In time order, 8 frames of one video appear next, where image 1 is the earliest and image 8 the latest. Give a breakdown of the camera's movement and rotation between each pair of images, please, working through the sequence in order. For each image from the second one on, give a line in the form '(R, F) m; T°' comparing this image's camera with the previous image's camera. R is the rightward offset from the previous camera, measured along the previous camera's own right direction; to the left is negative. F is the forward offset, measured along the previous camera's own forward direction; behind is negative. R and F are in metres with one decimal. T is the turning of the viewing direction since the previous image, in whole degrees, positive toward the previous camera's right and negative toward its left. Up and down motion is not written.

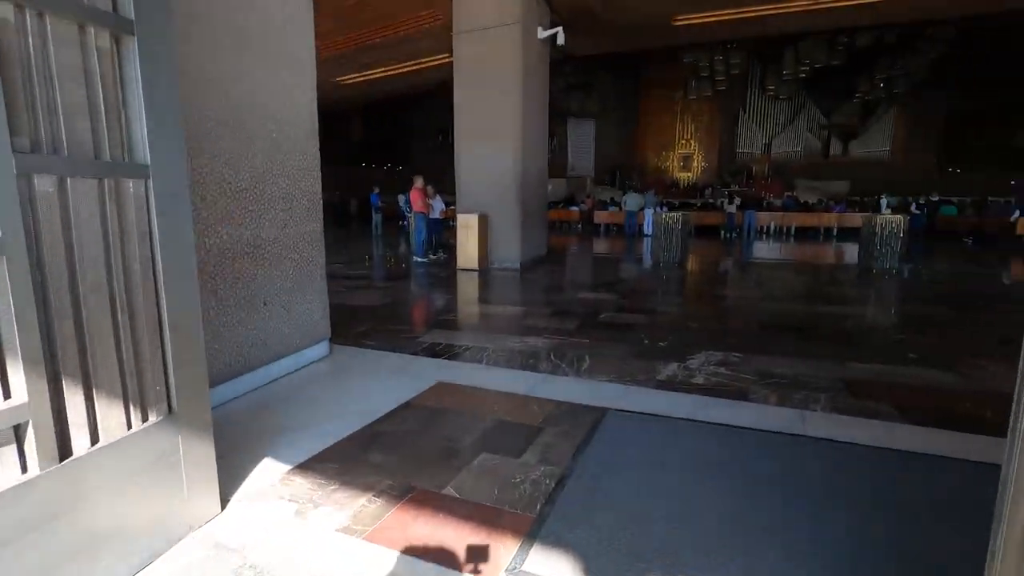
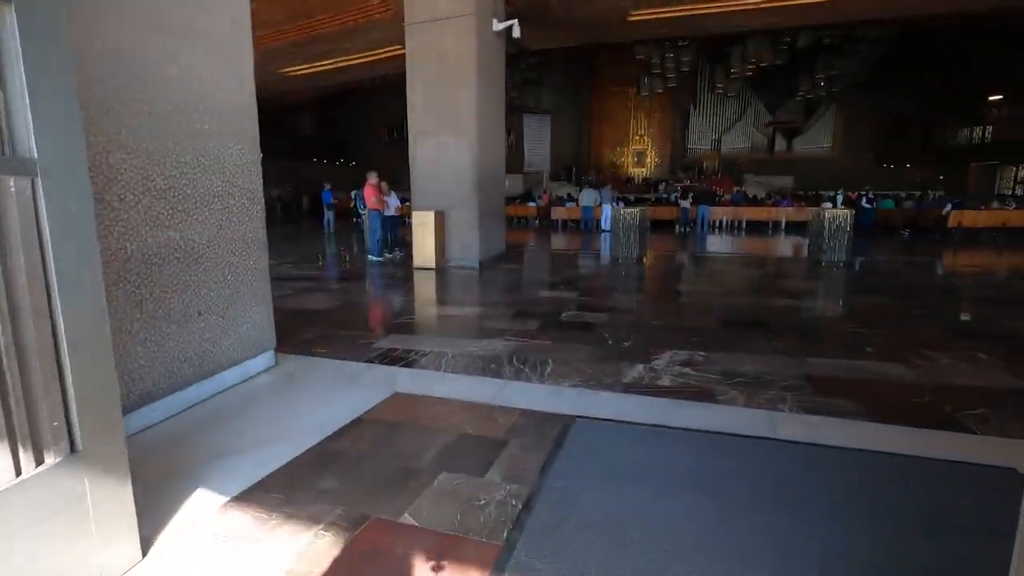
(0.0, +0.1) m; +4°
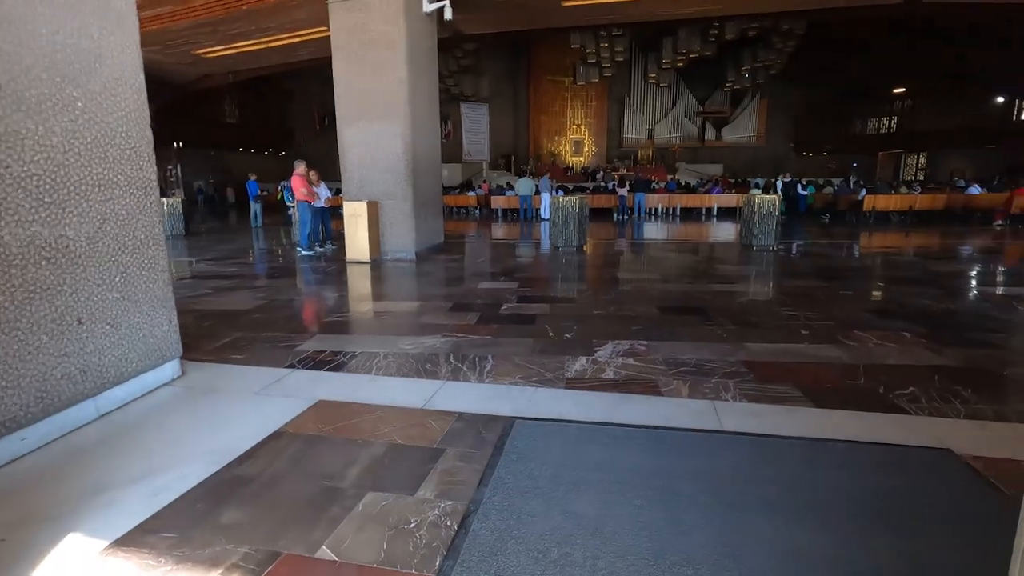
(0.0, +0.2) m; +6°
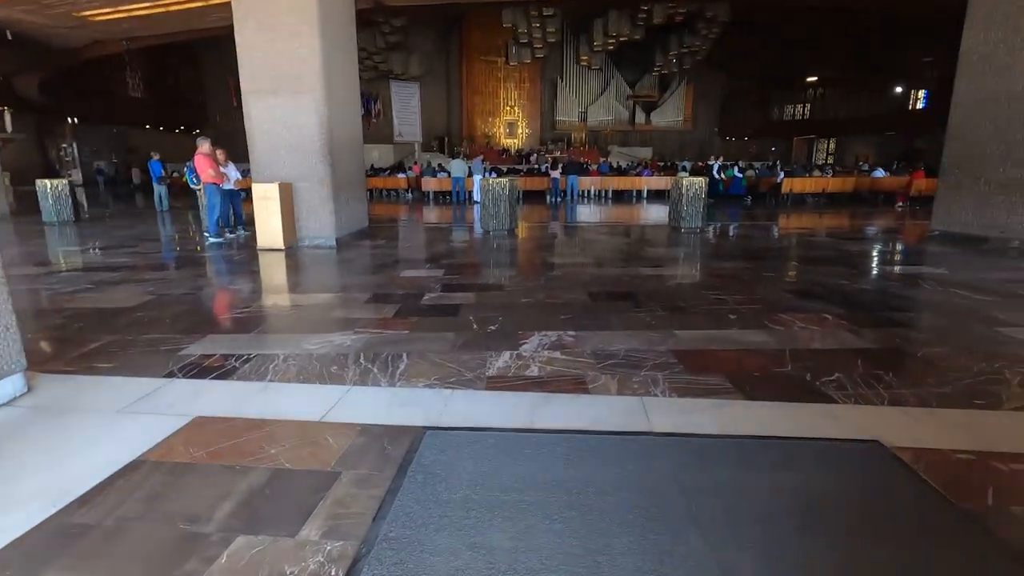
(+0.1, +0.3) m; +7°
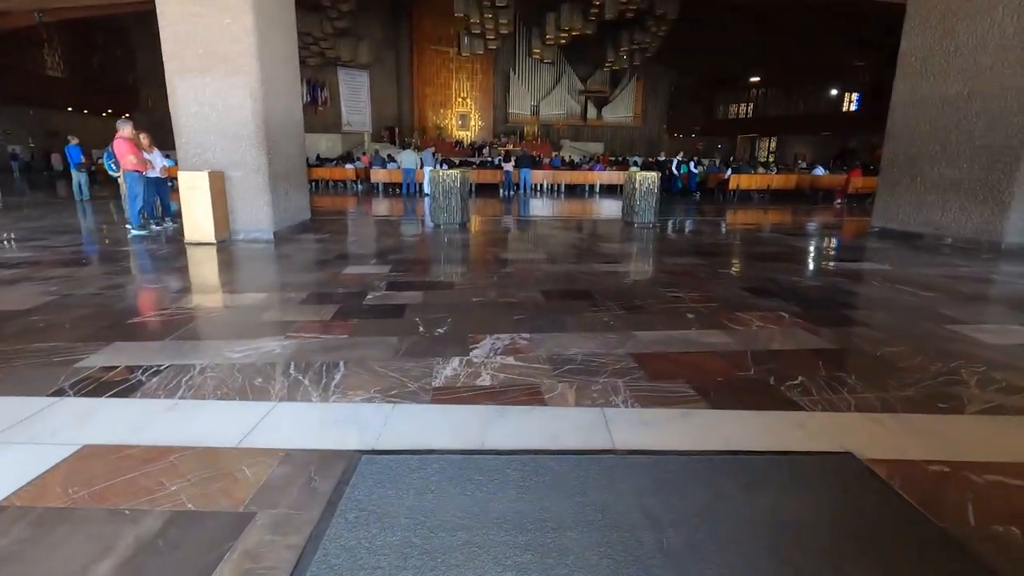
(0.0, +0.2) m; +5°
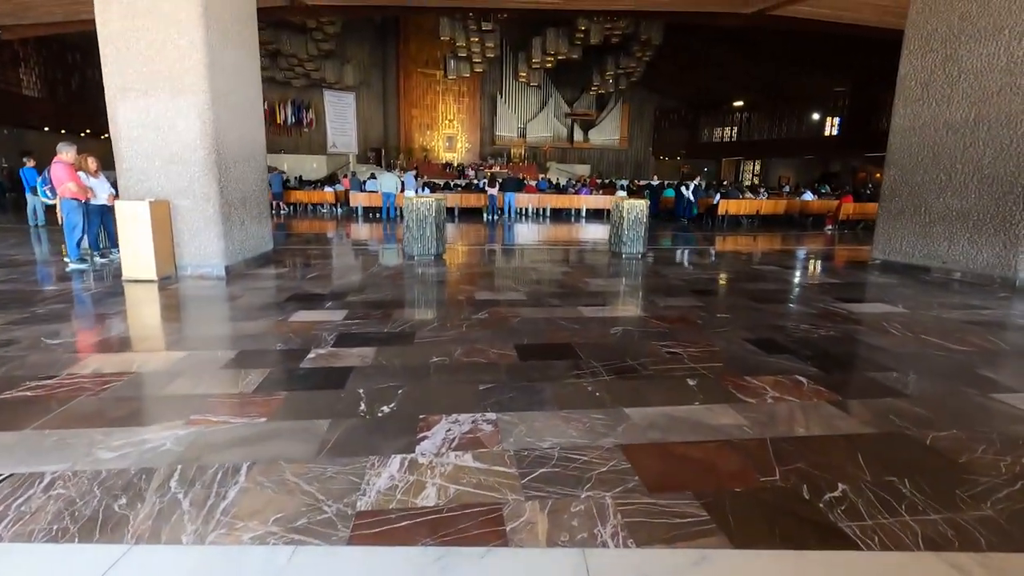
(+0.1, +0.6) m; +1°
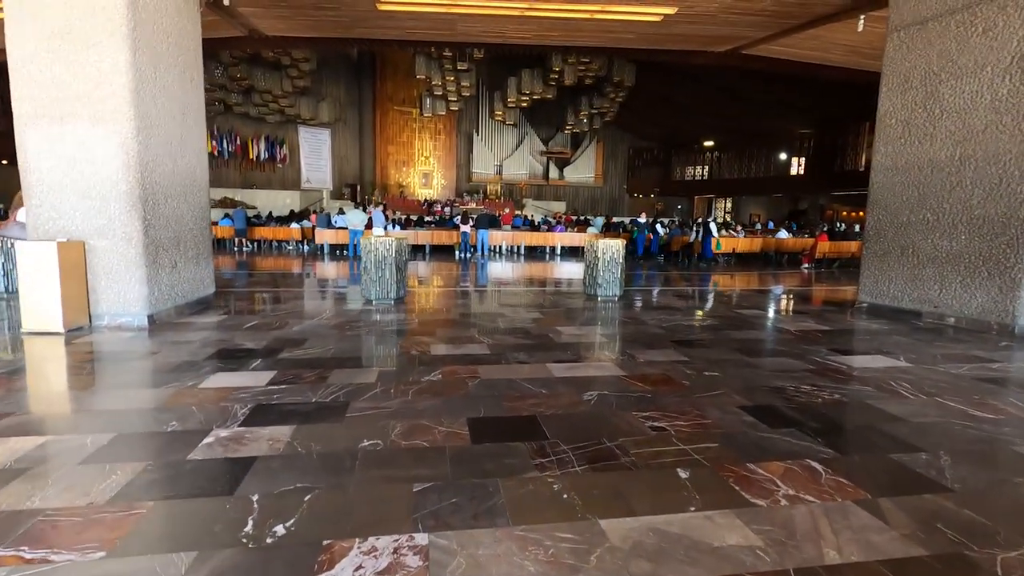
(+0.1, +0.6) m; +2°
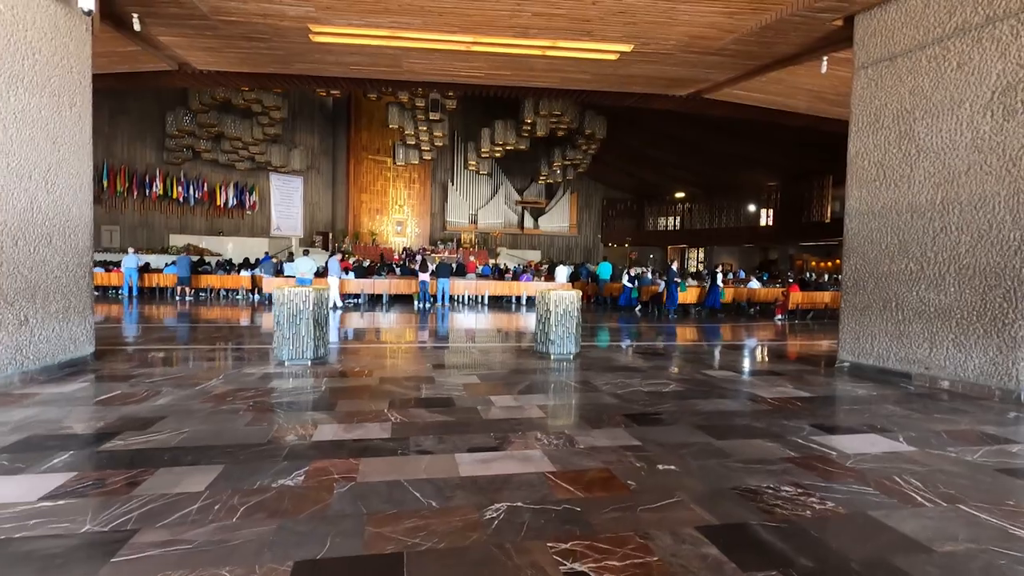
(+0.5, +0.8) m; +2°
